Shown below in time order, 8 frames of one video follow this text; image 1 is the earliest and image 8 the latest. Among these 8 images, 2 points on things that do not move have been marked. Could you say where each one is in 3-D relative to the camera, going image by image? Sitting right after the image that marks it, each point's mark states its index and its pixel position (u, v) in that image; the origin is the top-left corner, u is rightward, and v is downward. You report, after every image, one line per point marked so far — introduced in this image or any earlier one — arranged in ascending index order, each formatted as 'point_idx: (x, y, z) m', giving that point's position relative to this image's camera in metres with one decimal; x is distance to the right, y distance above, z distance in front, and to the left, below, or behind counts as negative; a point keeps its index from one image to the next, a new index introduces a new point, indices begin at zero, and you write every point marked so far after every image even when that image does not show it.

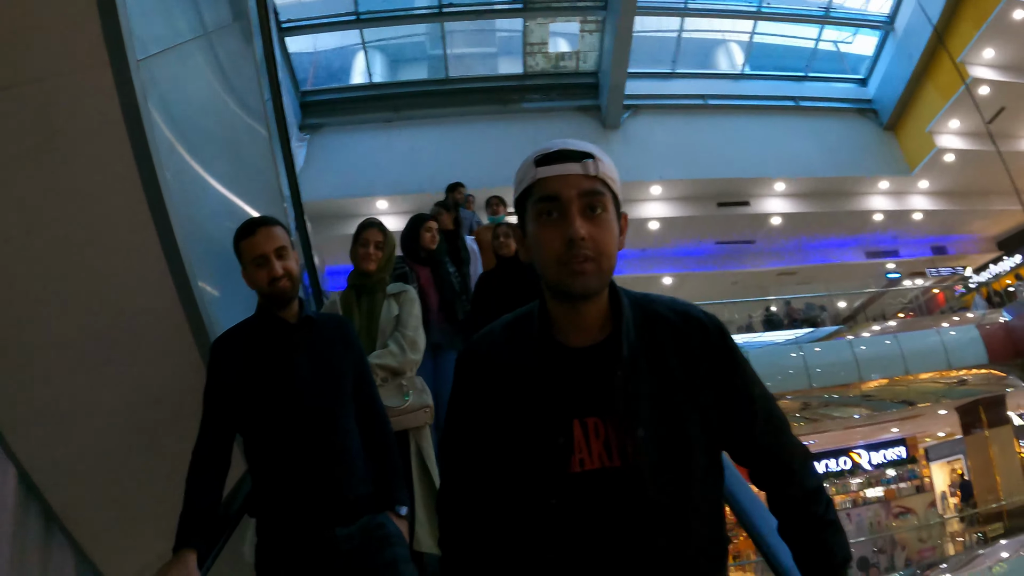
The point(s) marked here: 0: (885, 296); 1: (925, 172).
0: (+6.4, -0.2, +10.2) m
1: (+7.1, +1.9, +10.3) m
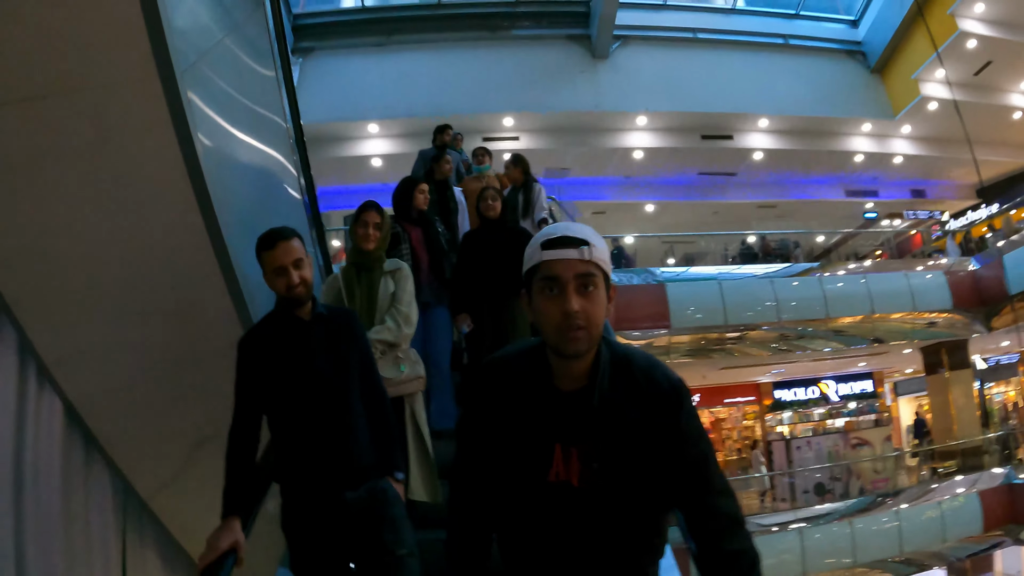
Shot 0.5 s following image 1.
0: (+6.1, +0.9, +10.6) m
1: (+7.0, +3.0, +10.4) m
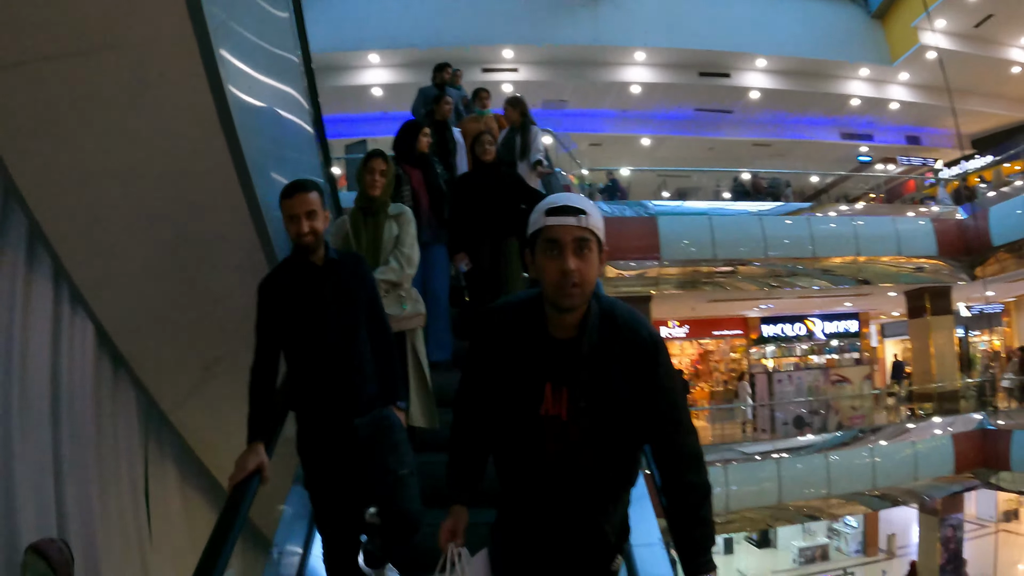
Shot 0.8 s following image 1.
0: (+6.0, +1.9, +10.7) m
1: (+6.9, +3.9, +10.2) m
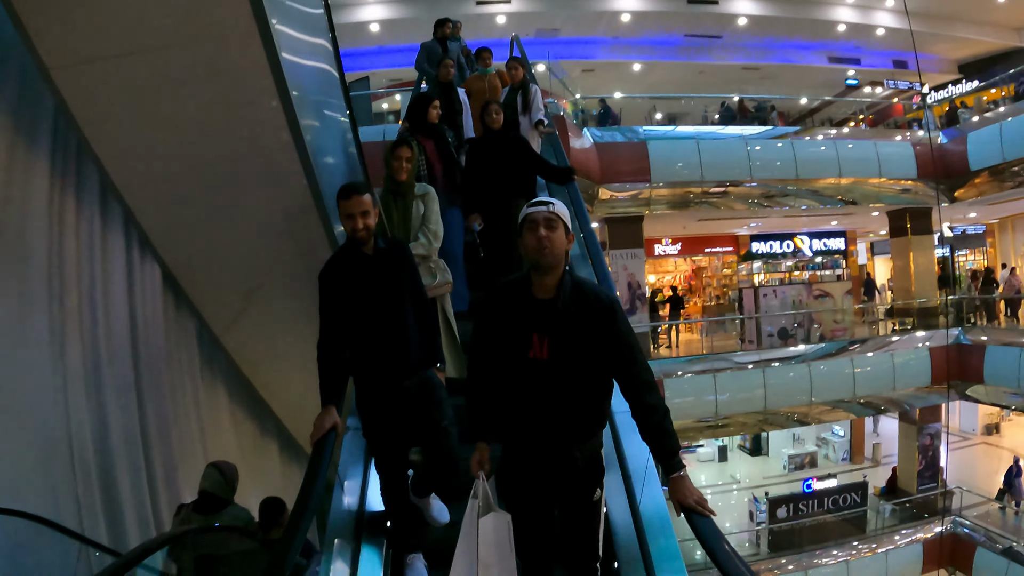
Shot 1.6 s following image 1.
0: (+5.9, +3.3, +10.9) m
1: (+6.8, +5.2, +10.2) m
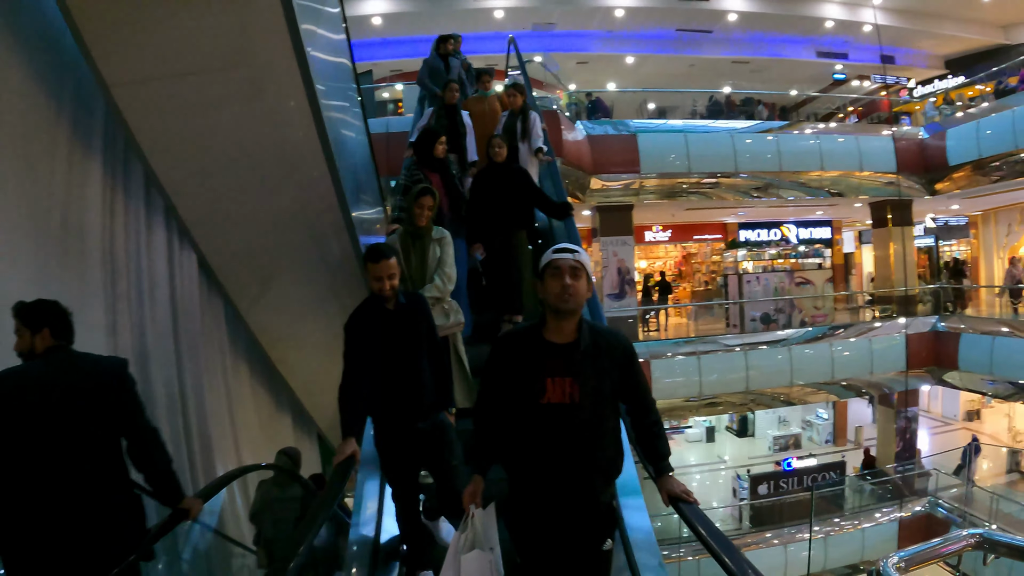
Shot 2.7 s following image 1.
0: (+5.8, +3.5, +11.2) m
1: (+6.8, +5.4, +10.5) m
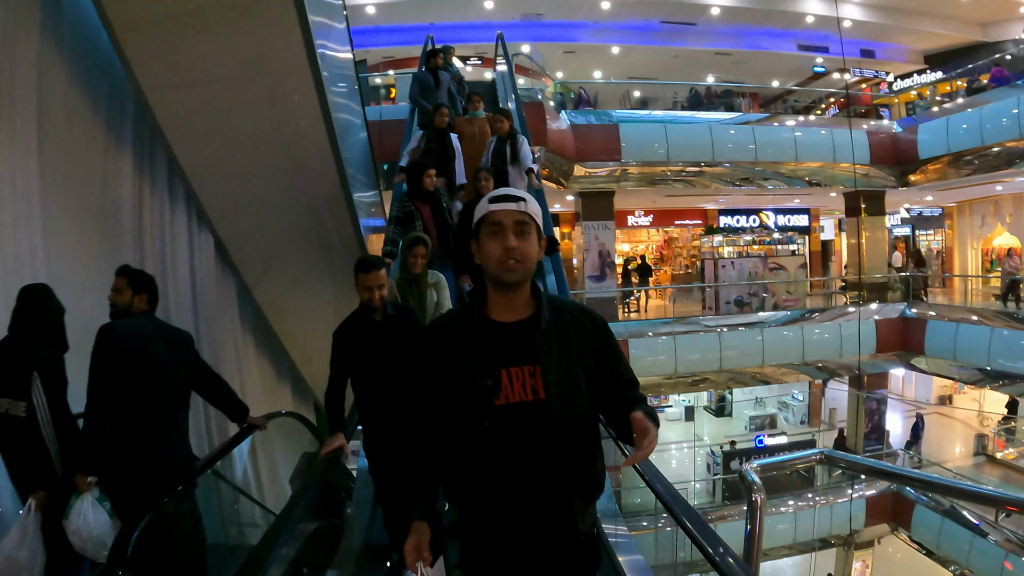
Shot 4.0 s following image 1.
0: (+5.6, +3.8, +11.7) m
1: (+6.6, +5.7, +10.9) m
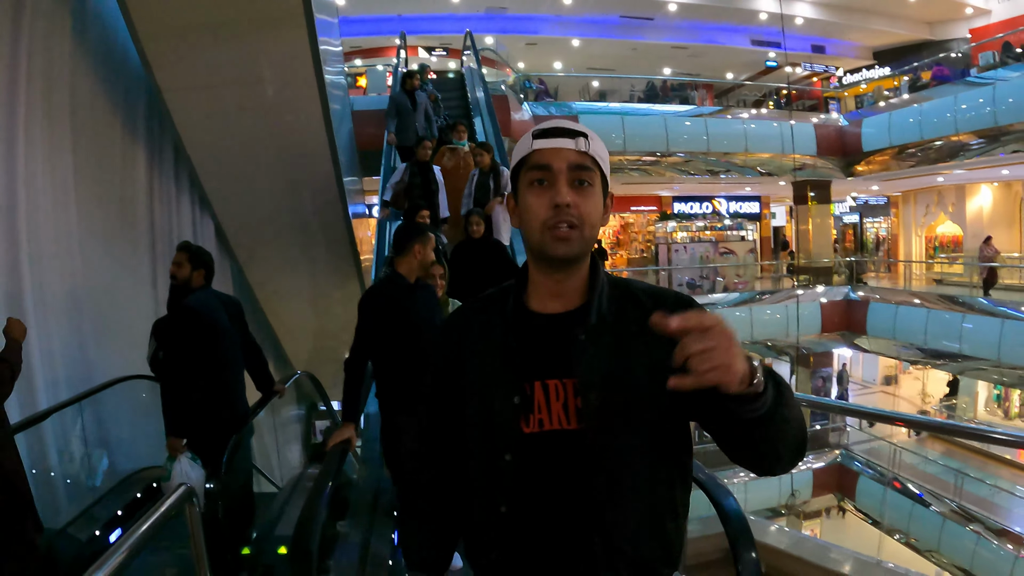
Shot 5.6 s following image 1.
0: (+4.9, +4.2, +12.4) m
1: (+6.0, +6.0, +11.6) m
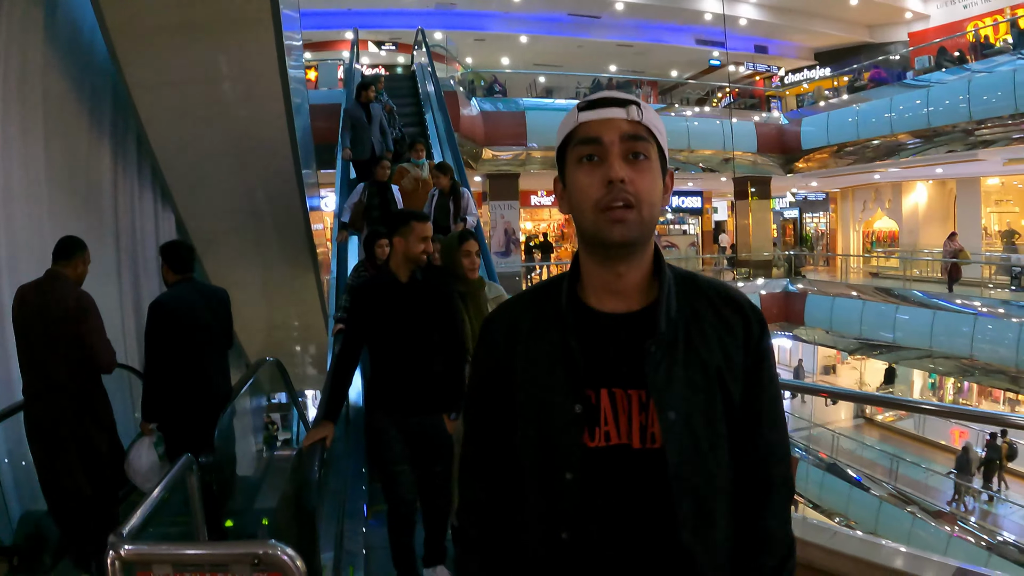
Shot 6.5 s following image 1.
0: (+3.8, +4.3, +12.8) m
1: (+4.9, +6.1, +12.0) m
